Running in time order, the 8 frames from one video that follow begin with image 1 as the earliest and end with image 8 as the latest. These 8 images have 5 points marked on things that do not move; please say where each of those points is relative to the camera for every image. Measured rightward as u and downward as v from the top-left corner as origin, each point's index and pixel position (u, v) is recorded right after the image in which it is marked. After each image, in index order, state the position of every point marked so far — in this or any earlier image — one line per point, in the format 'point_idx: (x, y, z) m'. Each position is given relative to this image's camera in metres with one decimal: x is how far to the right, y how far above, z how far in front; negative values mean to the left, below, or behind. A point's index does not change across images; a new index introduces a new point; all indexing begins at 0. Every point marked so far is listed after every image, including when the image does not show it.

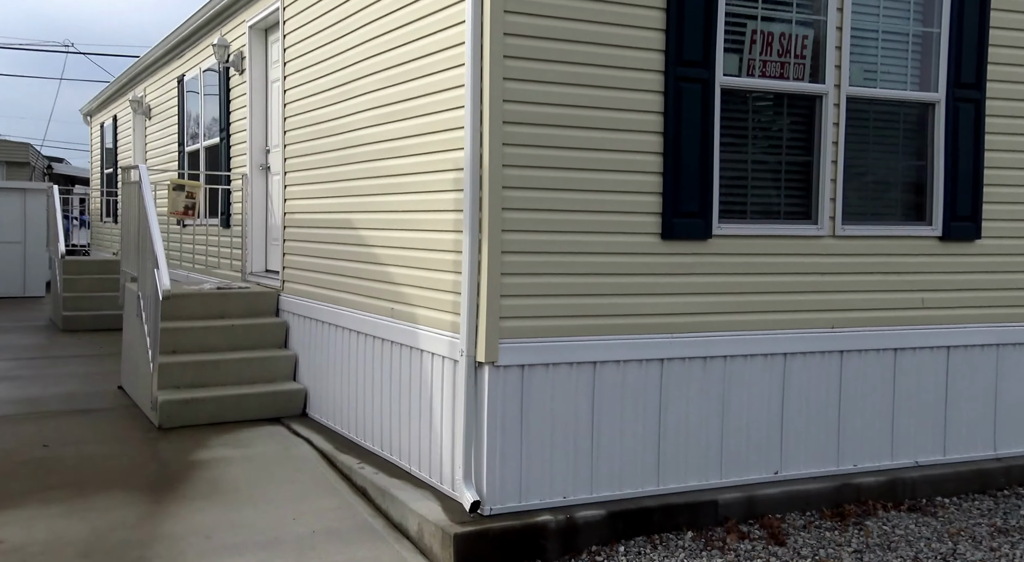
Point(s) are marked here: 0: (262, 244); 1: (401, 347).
0: (-2.0, +0.3, +8.5) m
1: (-0.6, -0.4, +5.9) m
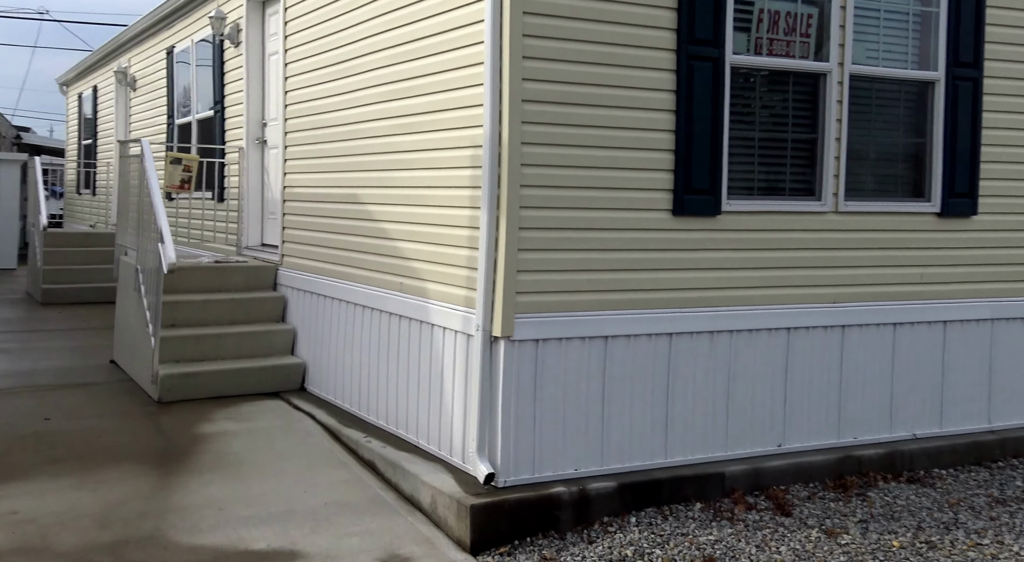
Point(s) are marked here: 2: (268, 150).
0: (-2.0, +0.5, +8.4) m
1: (-0.6, -0.2, +6.0) m
2: (-1.9, +1.0, +8.2) m
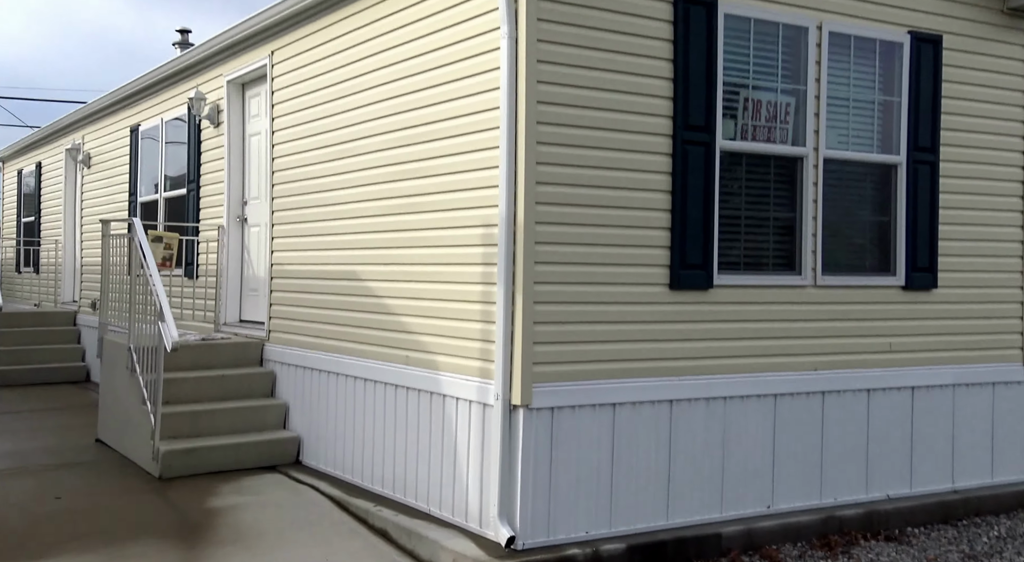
0: (-2.2, -0.1, +8.5) m
1: (-0.5, -0.7, +6.1) m
2: (-2.1, +0.4, +8.4) m
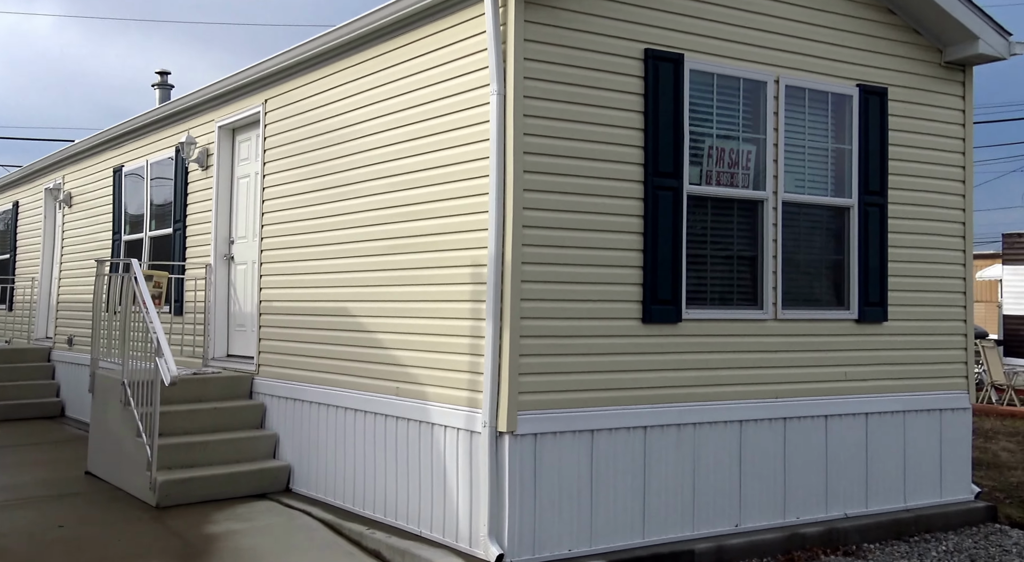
0: (-2.4, -0.4, +8.9) m
1: (-0.6, -0.9, +6.5) m
2: (-2.3, +0.1, +8.7) m
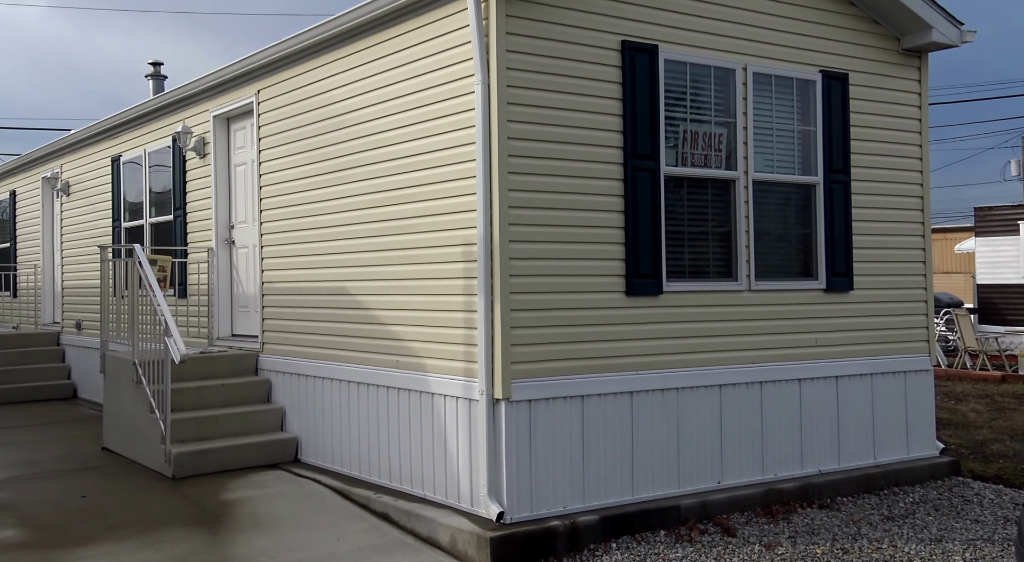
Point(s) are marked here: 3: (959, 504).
0: (-2.5, -0.3, +9.3) m
1: (-0.7, -0.8, +7.0) m
2: (-2.4, +0.3, +9.1) m
3: (+3.2, -1.6, +7.4) m
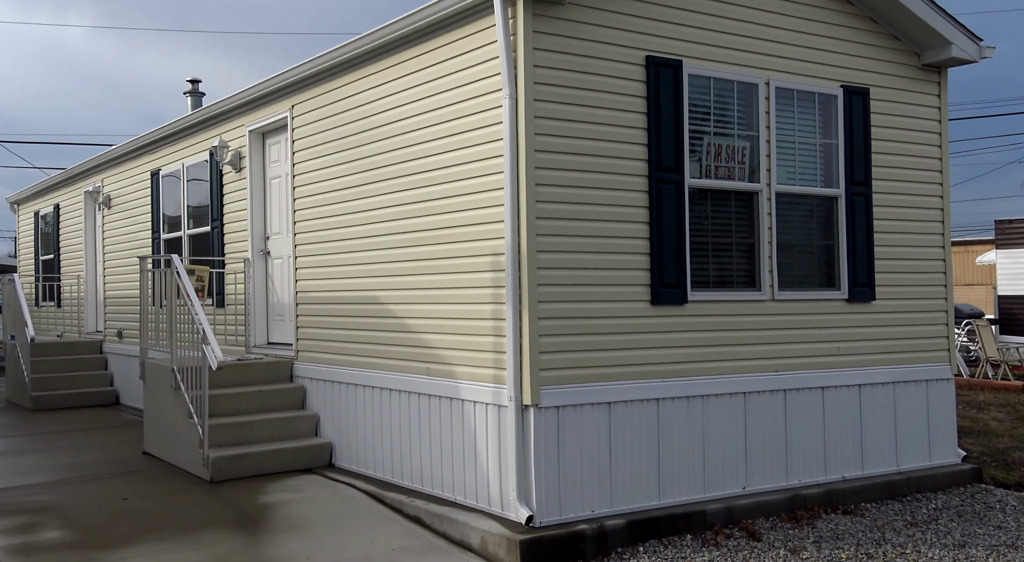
0: (-2.3, -0.4, +9.6) m
1: (-0.5, -0.8, +7.2) m
2: (-2.1, +0.2, +9.4) m
3: (+3.4, -1.6, +7.5) m
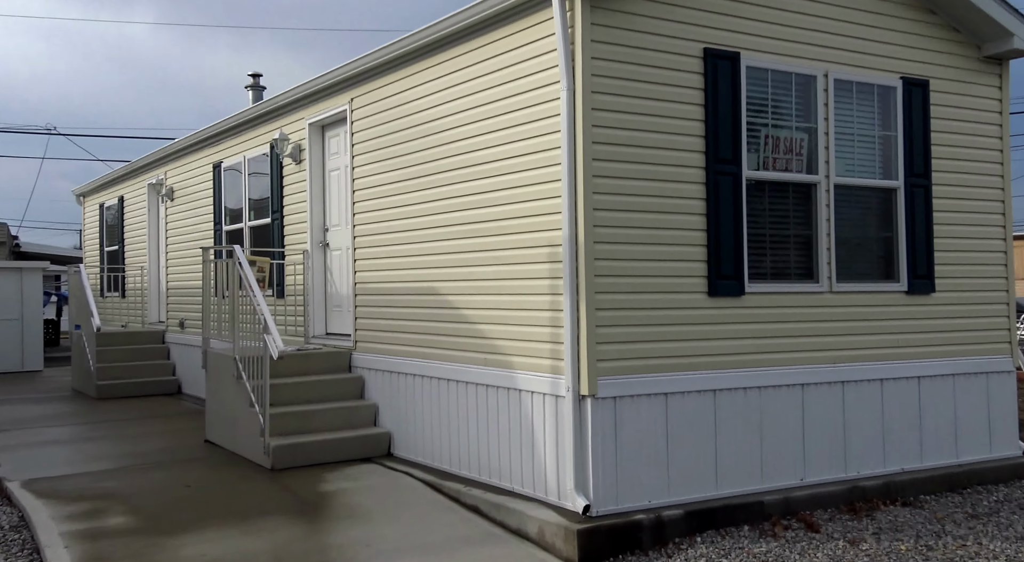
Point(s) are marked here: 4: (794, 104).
0: (-1.8, -0.3, +9.7) m
1: (-0.1, -0.8, +7.3) m
2: (-1.6, +0.3, +9.5) m
3: (+3.8, -1.6, +7.4) m
4: (+2.0, +1.2, +7.3) m
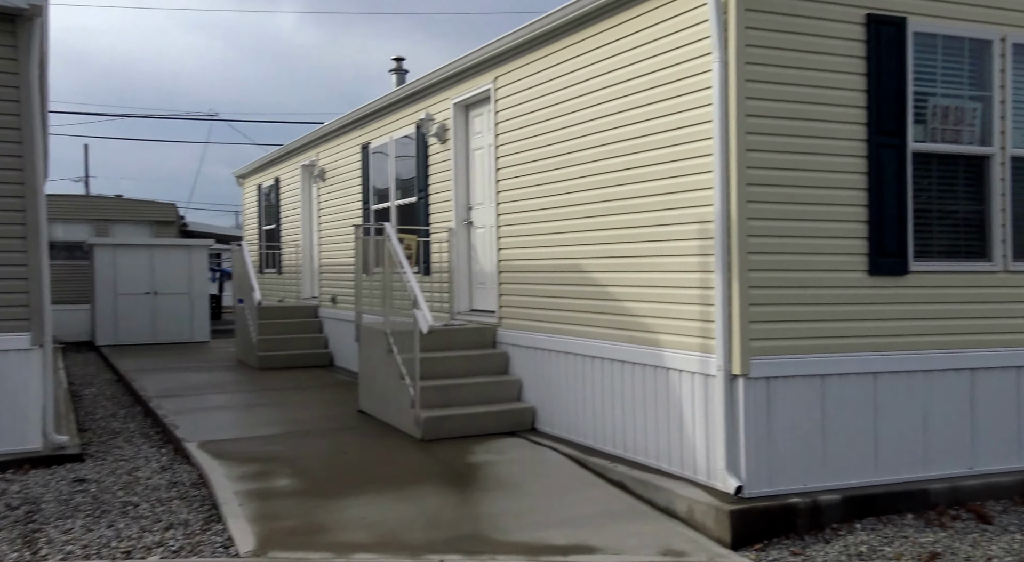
0: (-0.4, -0.1, +9.7) m
1: (+0.9, -0.6, +7.1) m
2: (-0.3, +0.5, +9.6) m
3: (+4.7, -1.5, +6.8) m
4: (+3.0, +1.4, +6.9) m
